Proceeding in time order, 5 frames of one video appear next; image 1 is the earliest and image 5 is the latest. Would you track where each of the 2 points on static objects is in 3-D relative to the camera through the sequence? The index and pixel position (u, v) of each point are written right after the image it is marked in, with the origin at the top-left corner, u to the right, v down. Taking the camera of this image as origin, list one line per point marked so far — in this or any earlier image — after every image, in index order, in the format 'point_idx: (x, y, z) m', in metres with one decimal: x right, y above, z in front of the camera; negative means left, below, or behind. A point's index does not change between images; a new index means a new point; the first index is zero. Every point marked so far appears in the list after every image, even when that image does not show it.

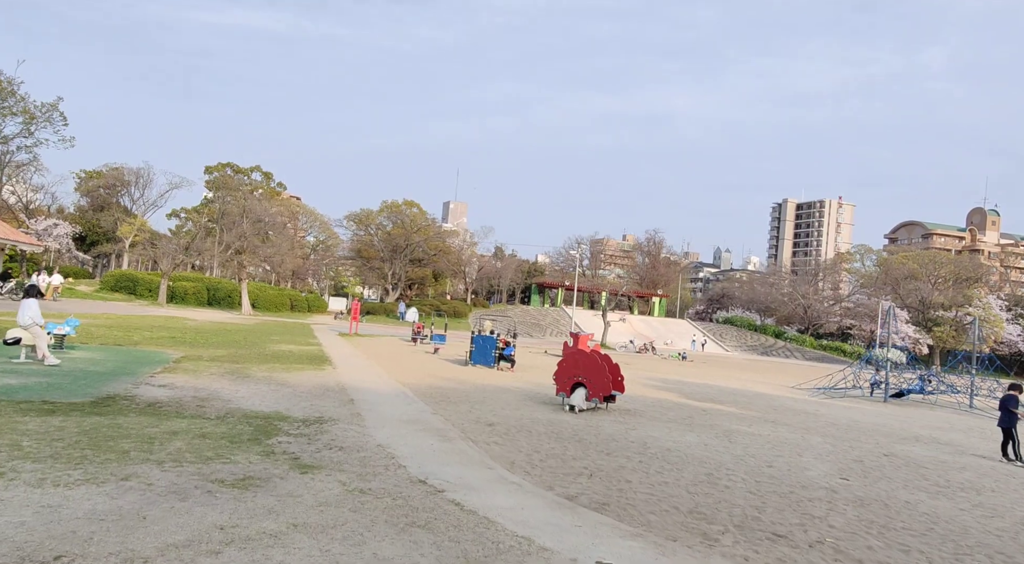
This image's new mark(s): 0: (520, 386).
0: (+0.2, -2.5, +17.0) m
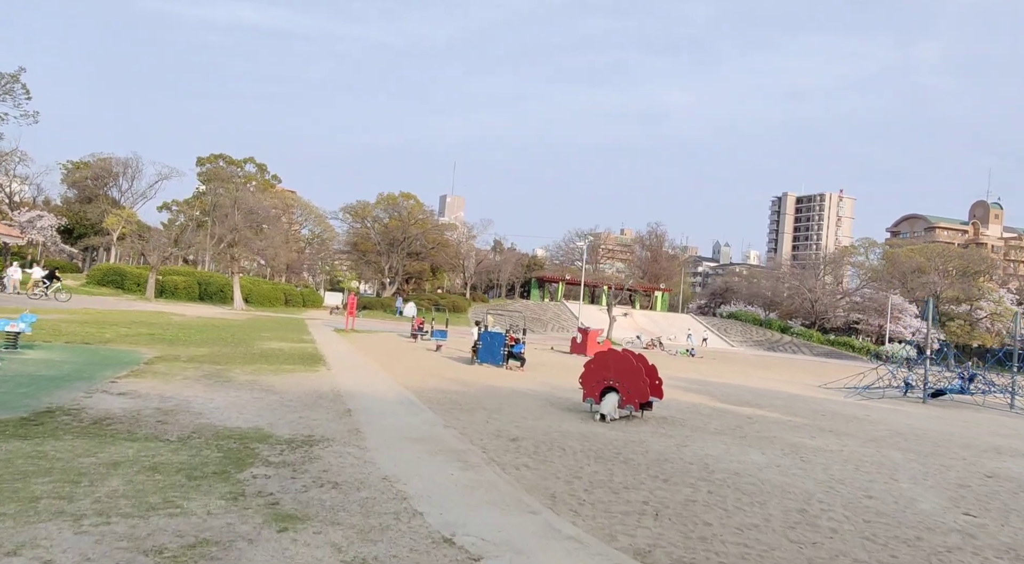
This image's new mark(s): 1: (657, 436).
0: (+0.5, -2.3, +15.2) m
1: (+2.0, -2.2, +9.7) m
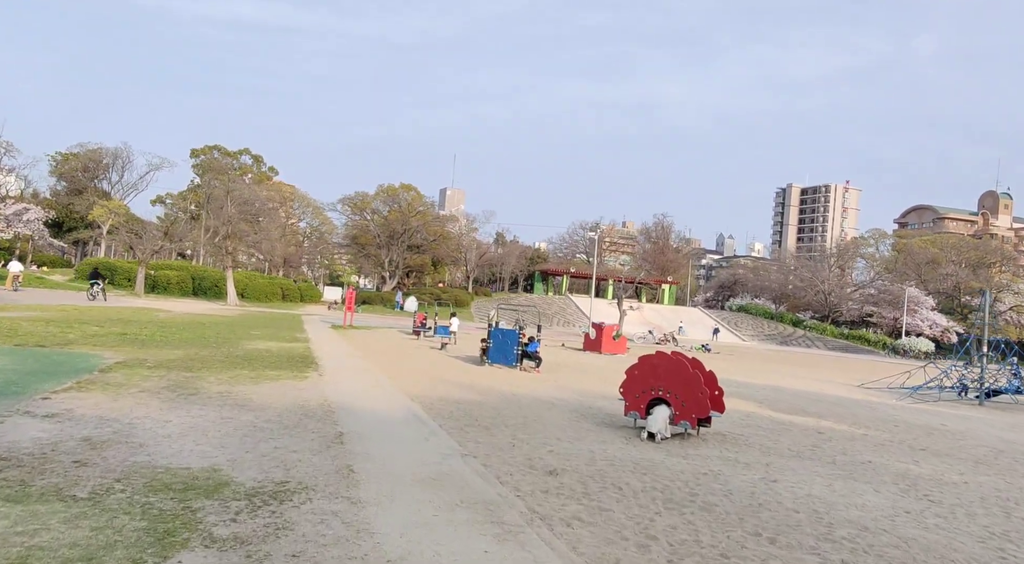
0: (+0.9, -2.2, +13.2) m
1: (+2.4, -2.0, +7.7) m
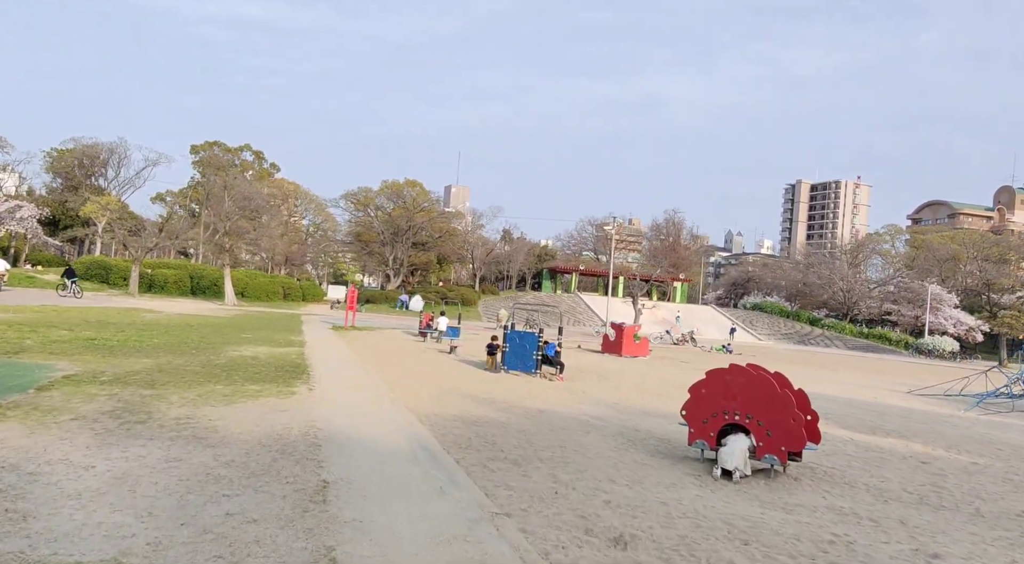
0: (+1.3, -2.1, +11.2) m
1: (+2.8, -2.0, +5.7) m
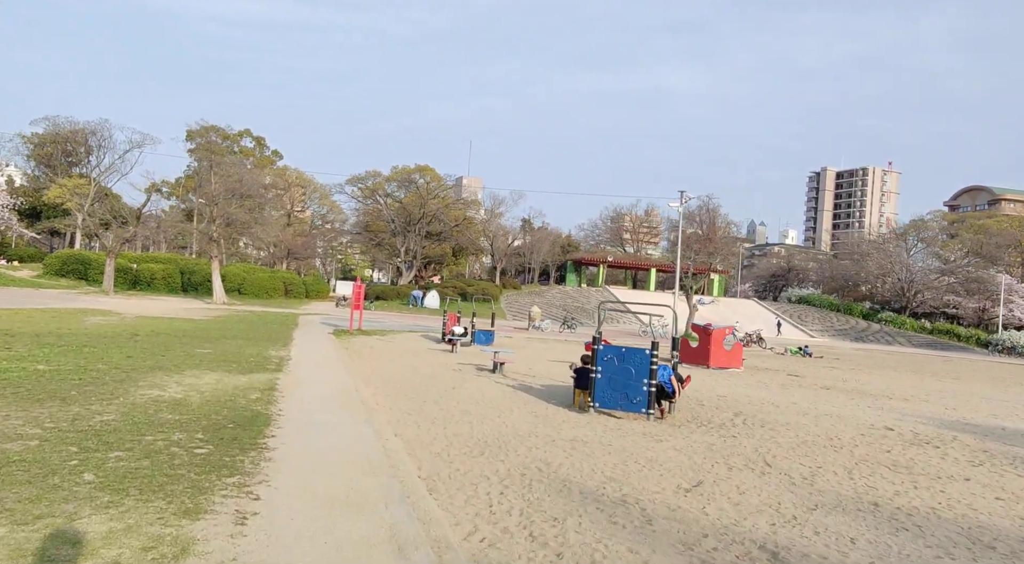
0: (+2.7, -1.9, +5.1) m
1: (+4.0, -1.8, -0.5) m
